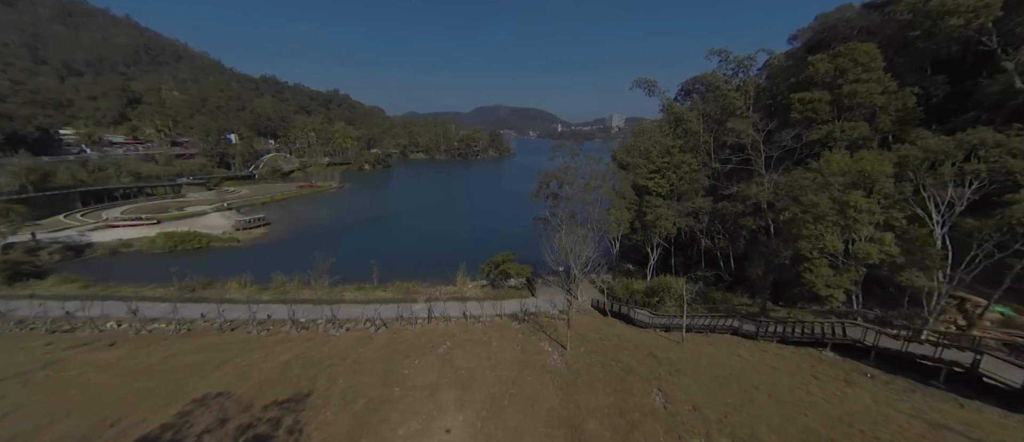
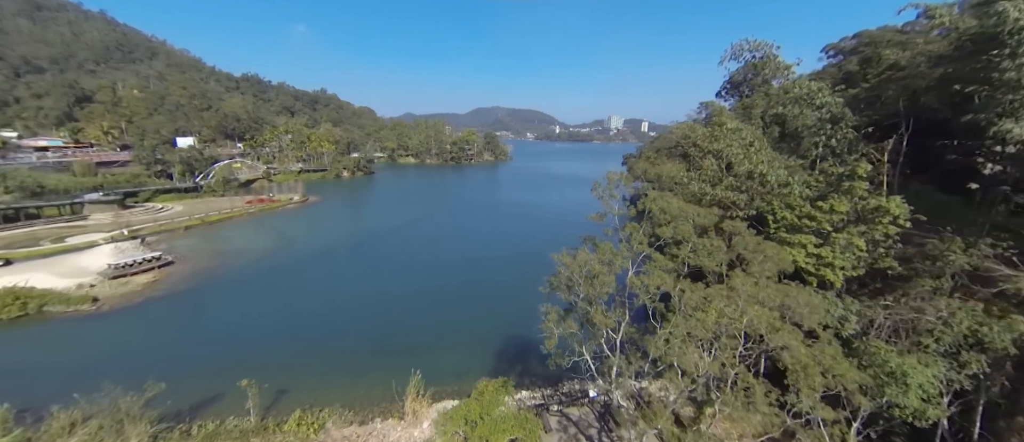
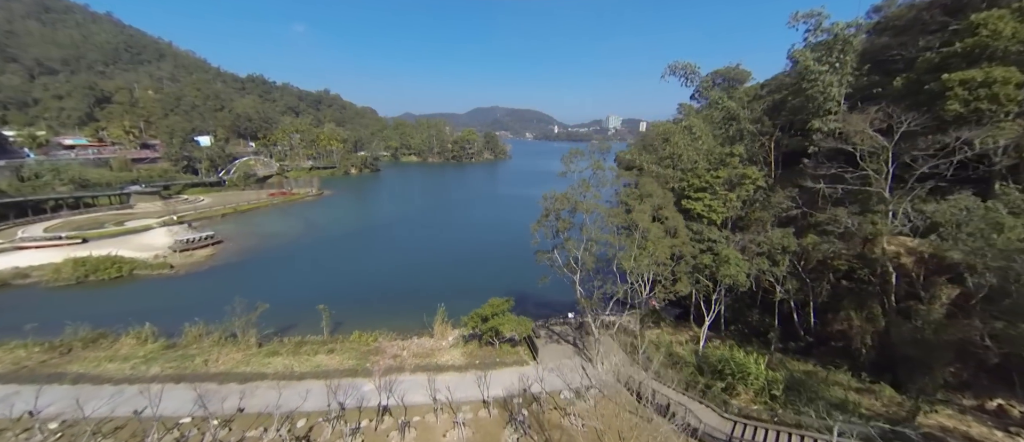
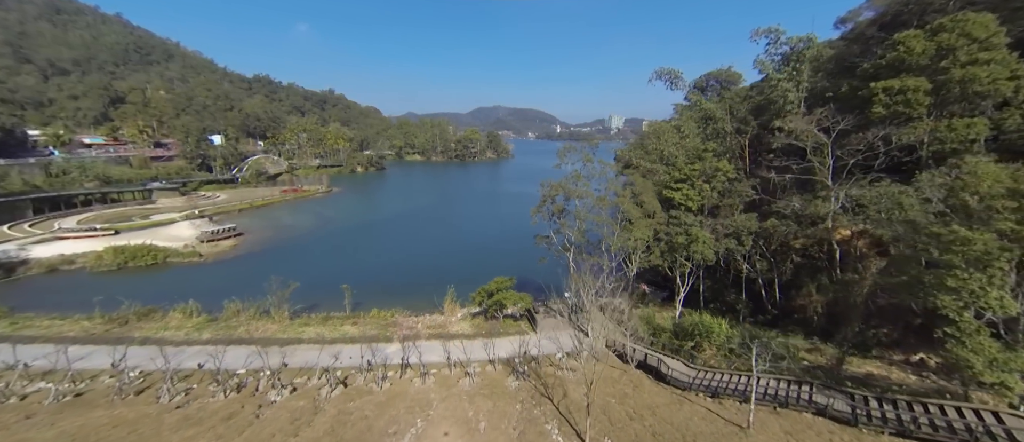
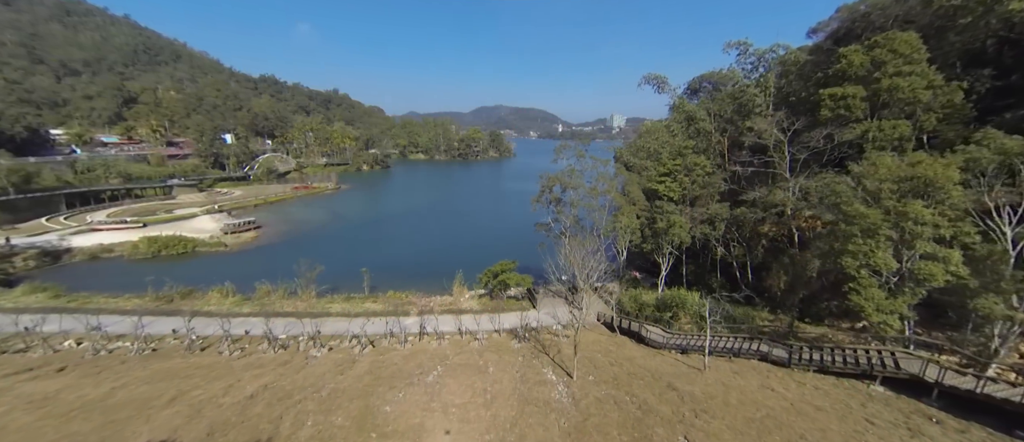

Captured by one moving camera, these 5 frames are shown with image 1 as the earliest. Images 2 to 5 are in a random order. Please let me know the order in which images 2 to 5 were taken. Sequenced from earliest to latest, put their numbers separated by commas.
5, 4, 3, 2
